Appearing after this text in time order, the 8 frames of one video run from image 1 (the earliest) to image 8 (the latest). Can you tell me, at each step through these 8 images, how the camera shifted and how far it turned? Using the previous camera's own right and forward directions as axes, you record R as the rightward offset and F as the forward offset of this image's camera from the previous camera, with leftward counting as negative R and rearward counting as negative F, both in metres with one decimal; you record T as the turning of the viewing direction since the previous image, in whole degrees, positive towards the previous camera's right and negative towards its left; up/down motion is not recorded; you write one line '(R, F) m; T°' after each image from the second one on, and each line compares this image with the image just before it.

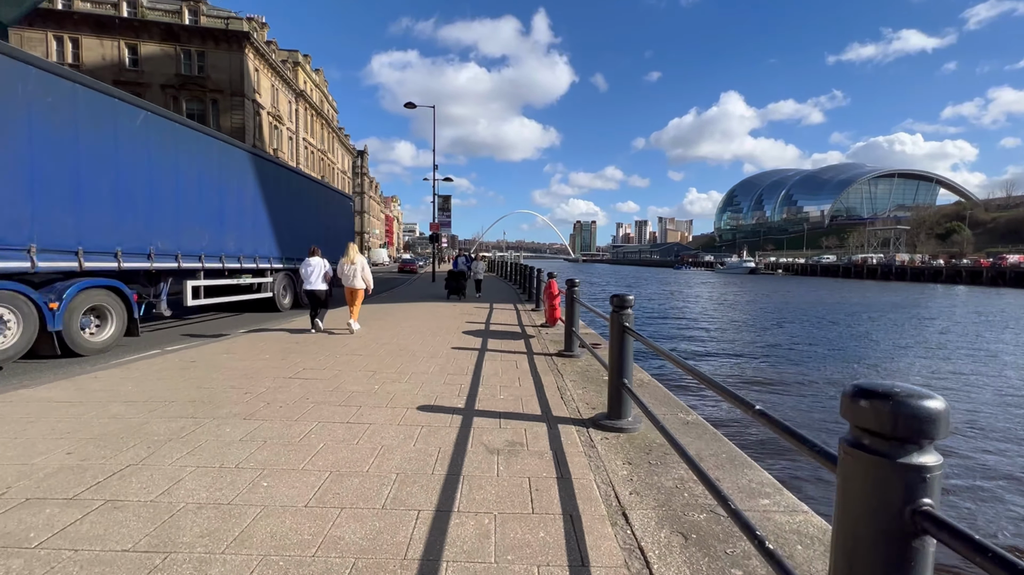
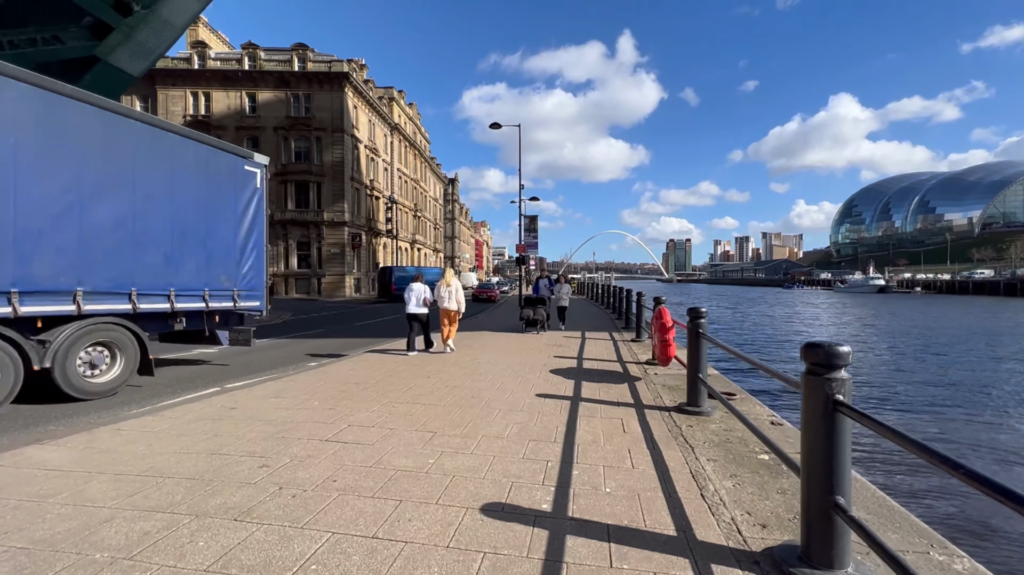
(-0.1, +1.6) m; -11°
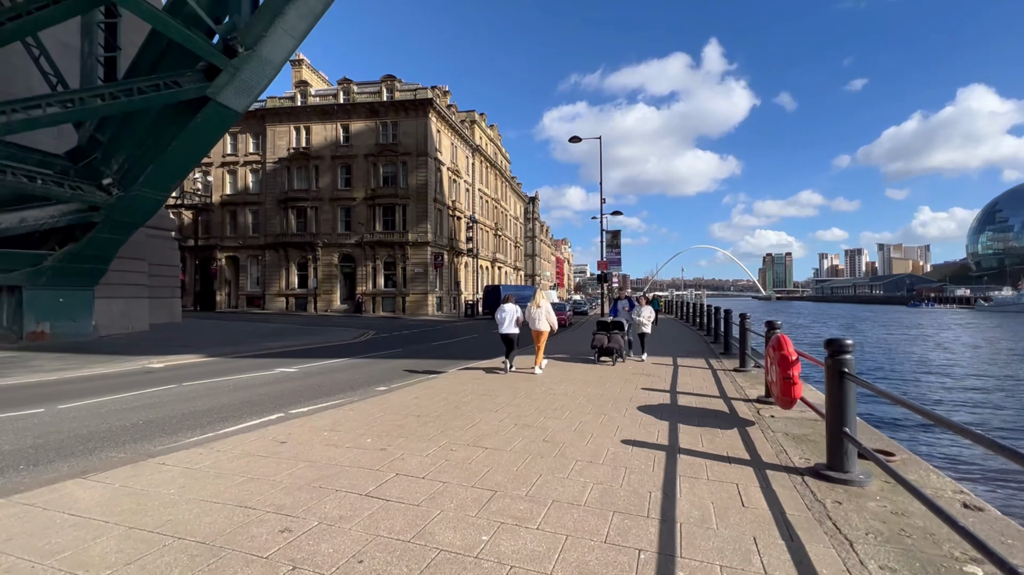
(0.0, +0.9) m; -10°
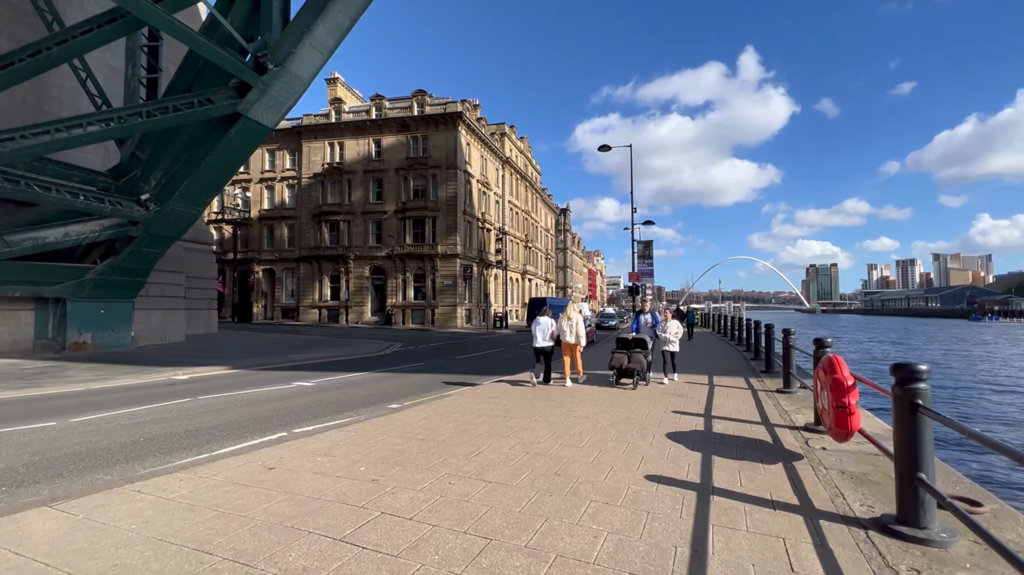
(+0.2, +0.5) m; -4°
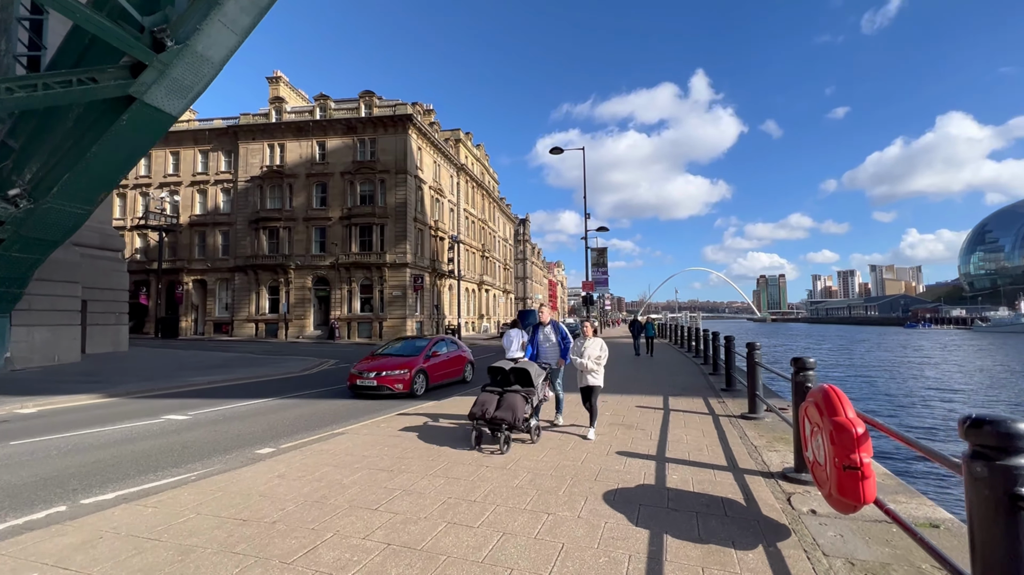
(+0.8, +1.6) m; +5°
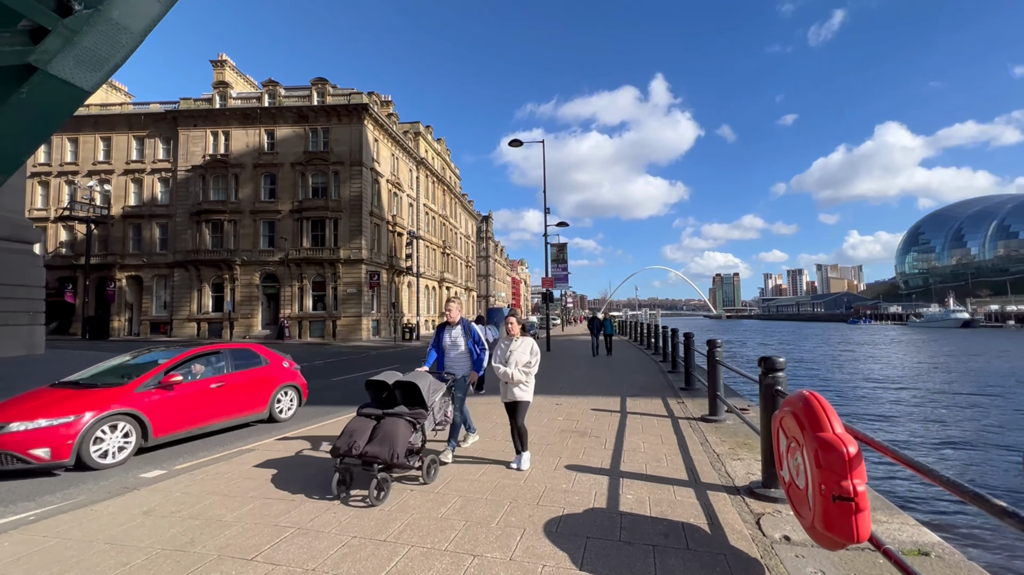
(+0.3, +0.7) m; +4°
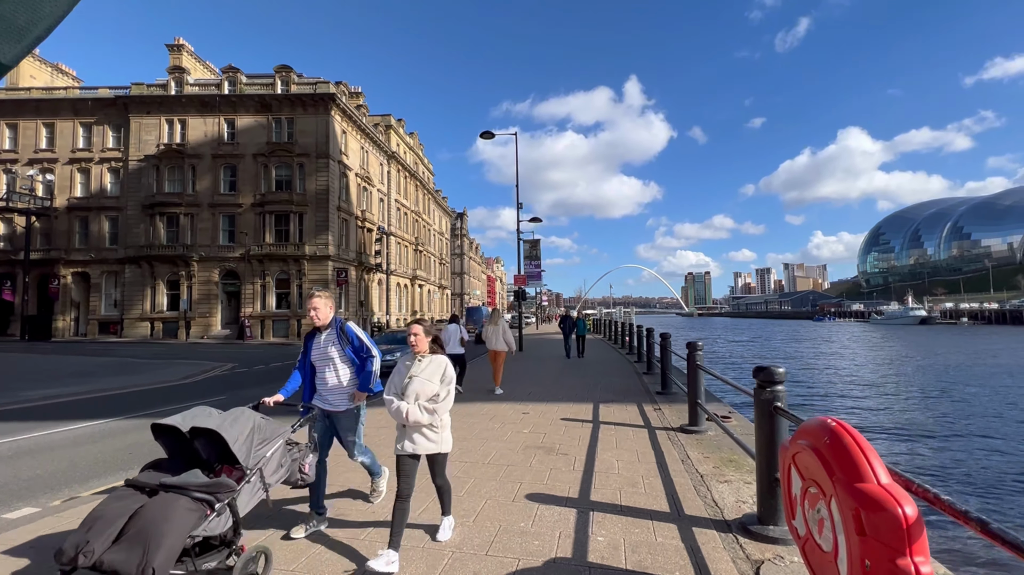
(+0.2, +0.8) m; +3°
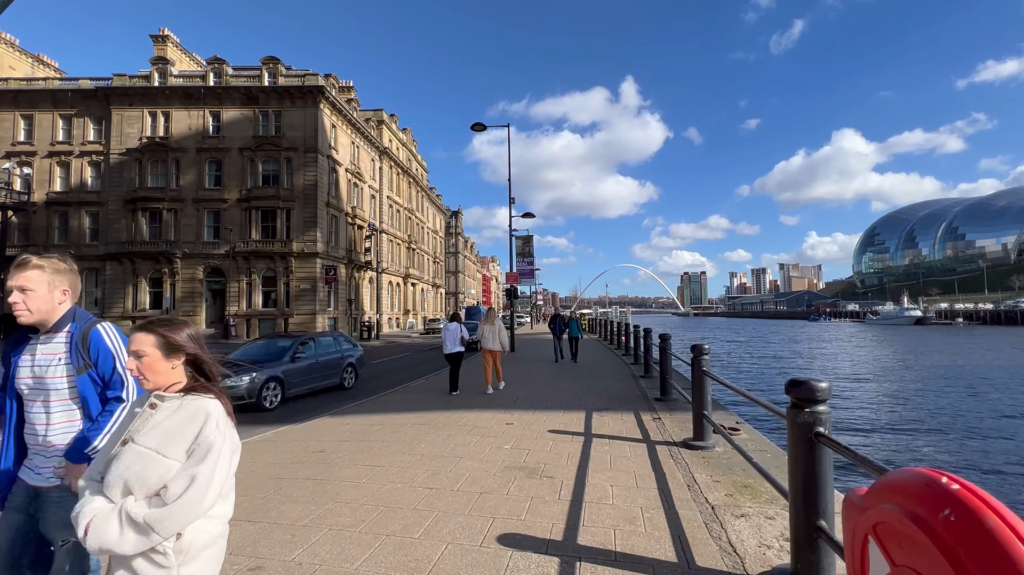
(+0.2, +0.8) m; 0°
